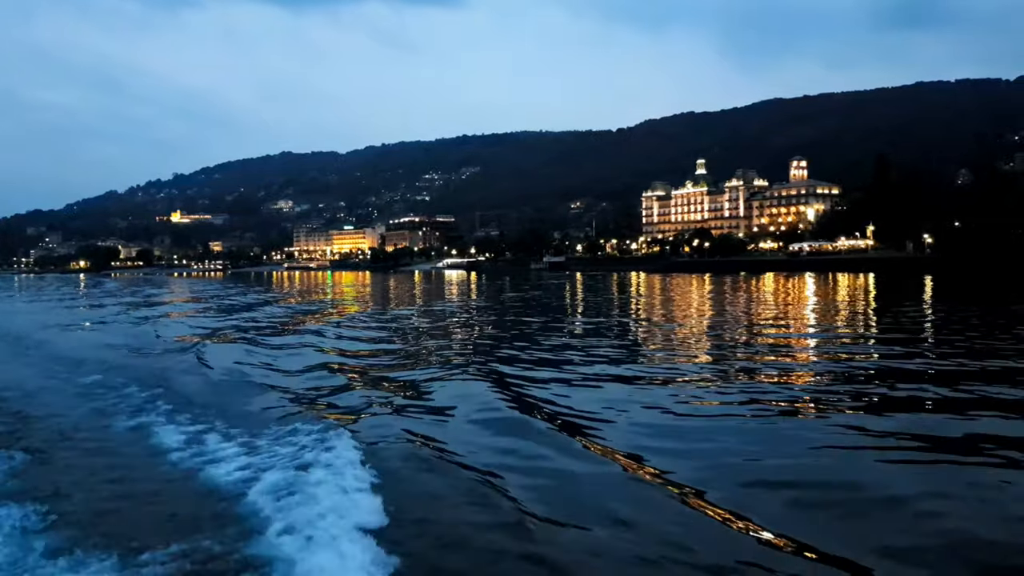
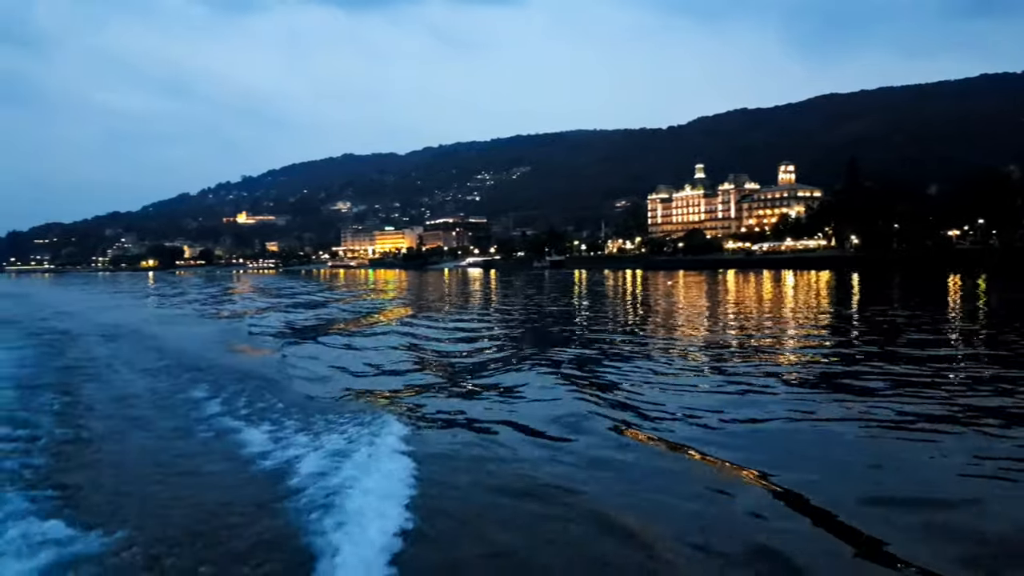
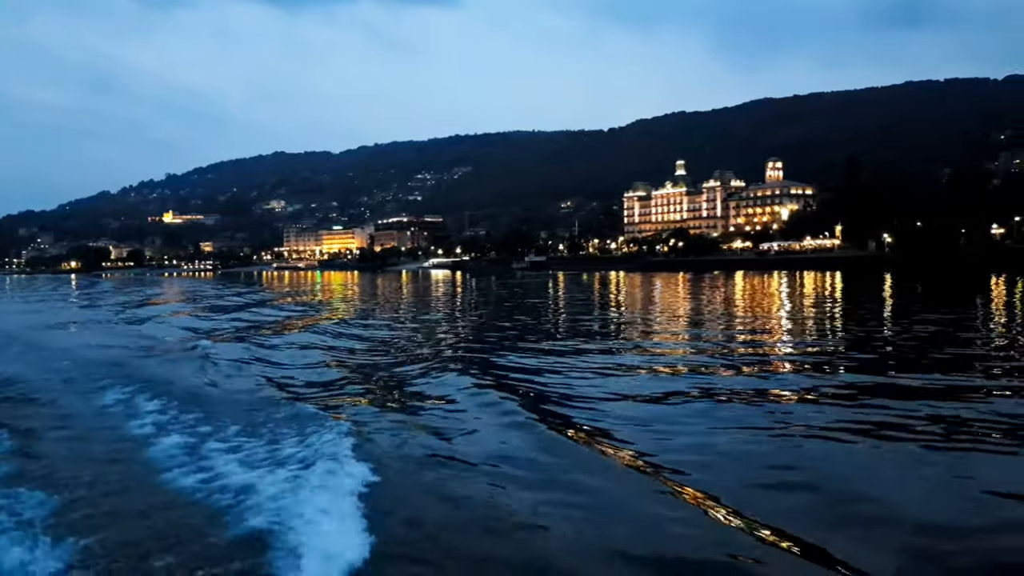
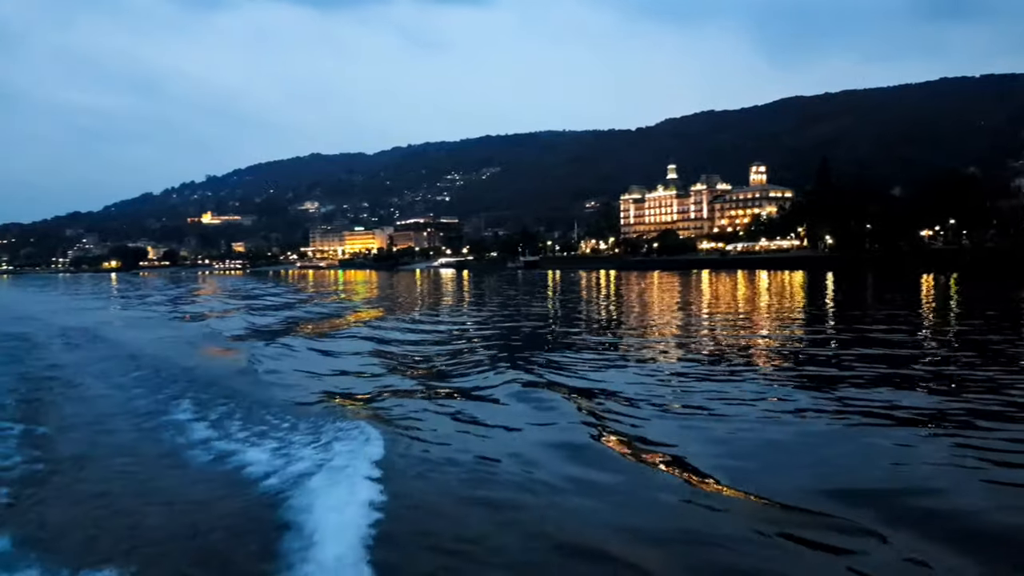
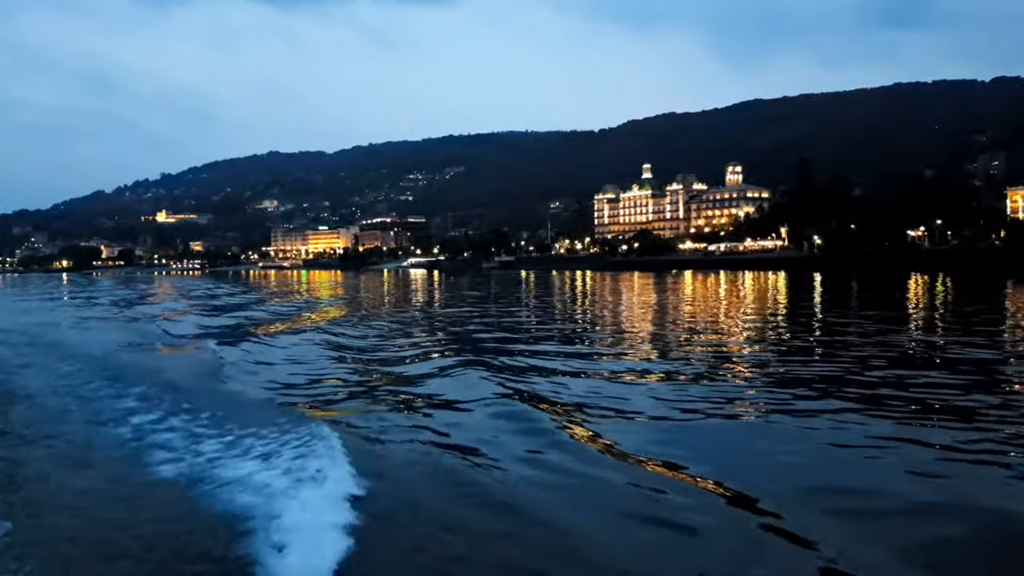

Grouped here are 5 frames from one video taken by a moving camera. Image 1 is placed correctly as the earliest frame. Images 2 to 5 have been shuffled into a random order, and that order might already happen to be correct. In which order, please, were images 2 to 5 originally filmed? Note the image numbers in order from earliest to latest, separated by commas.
3, 5, 4, 2
